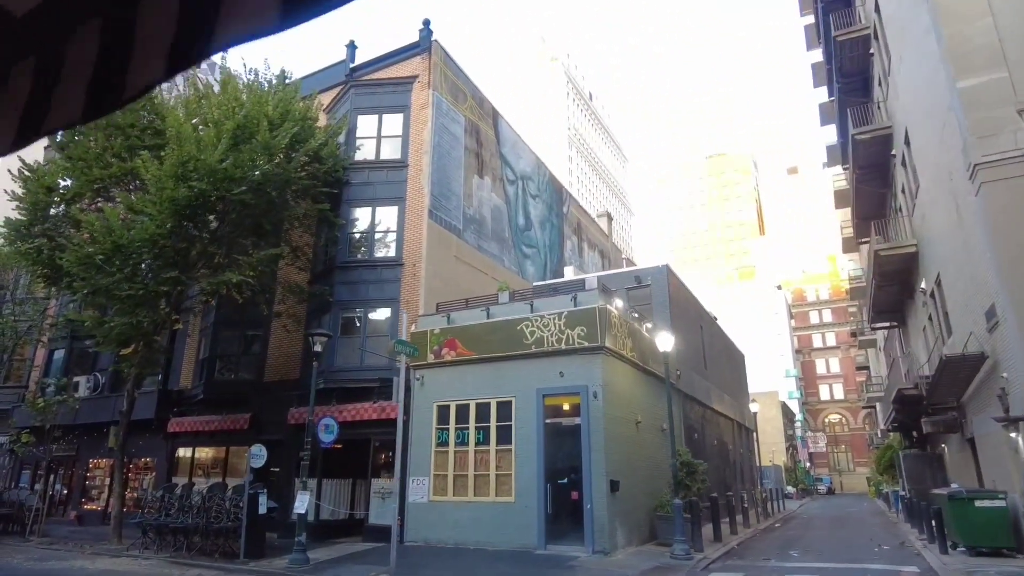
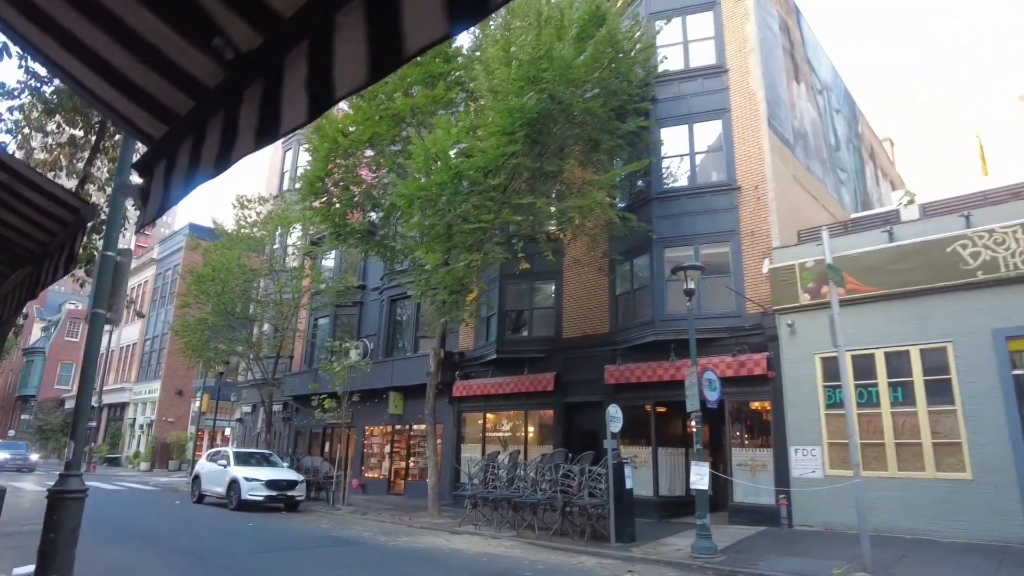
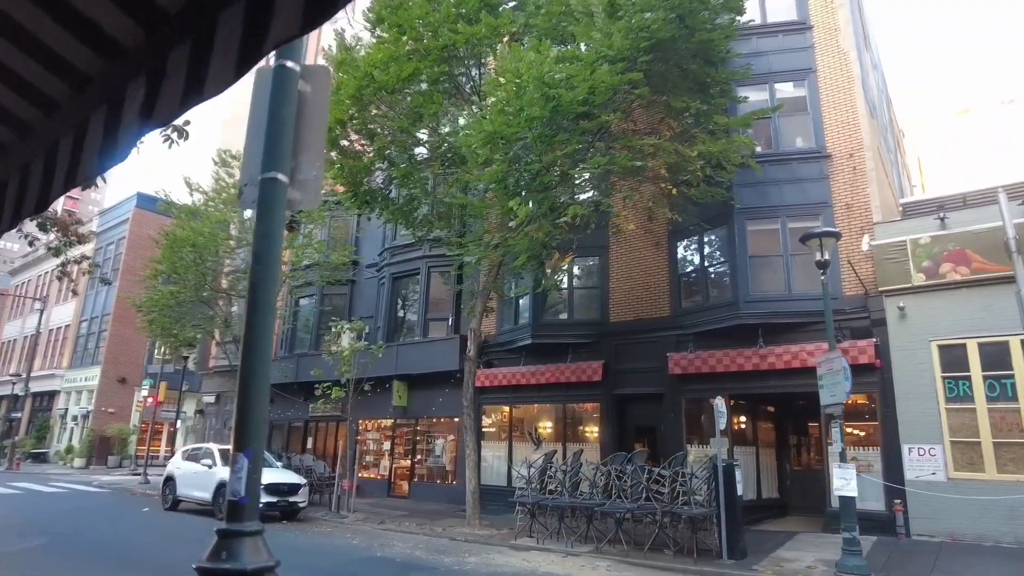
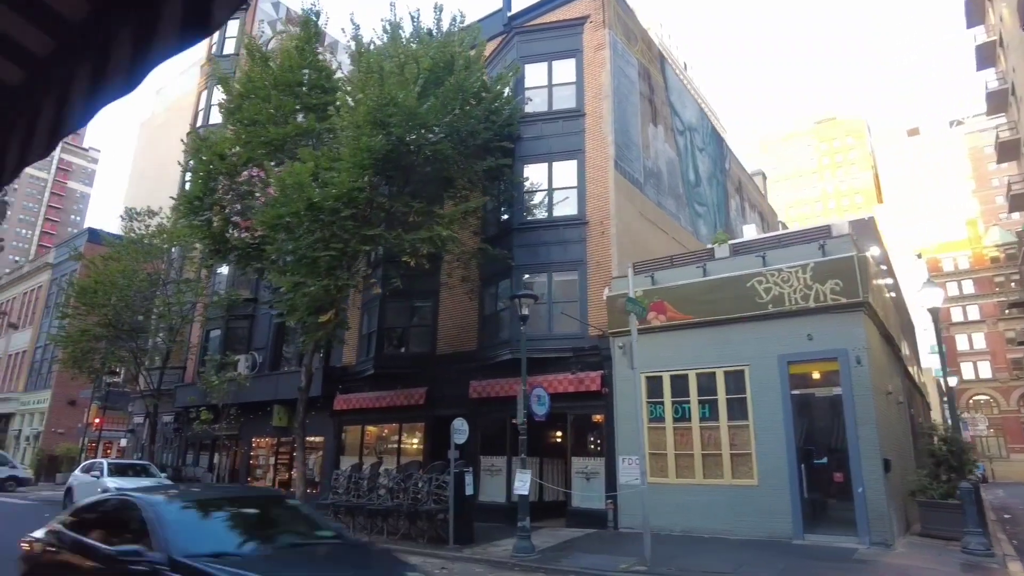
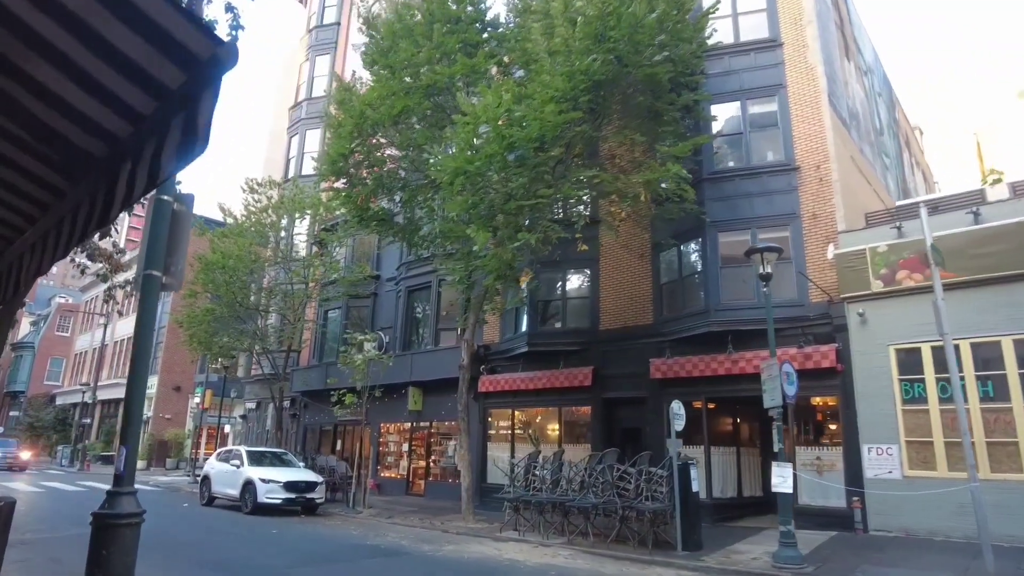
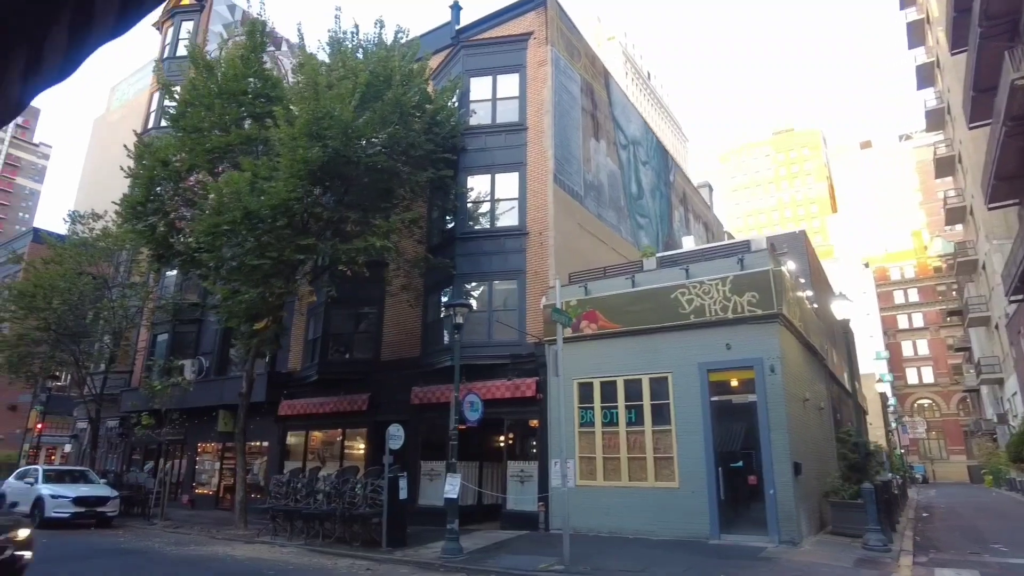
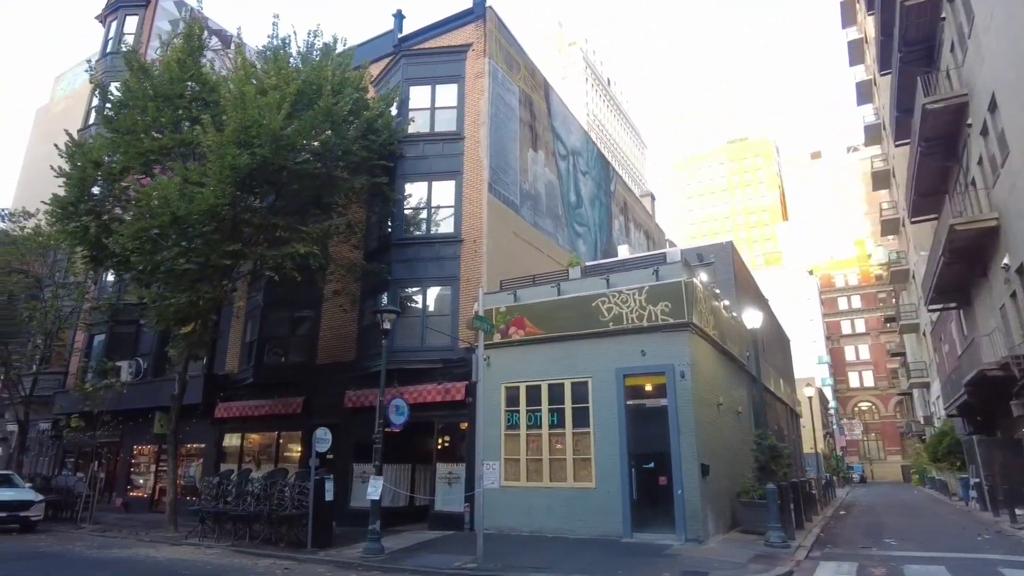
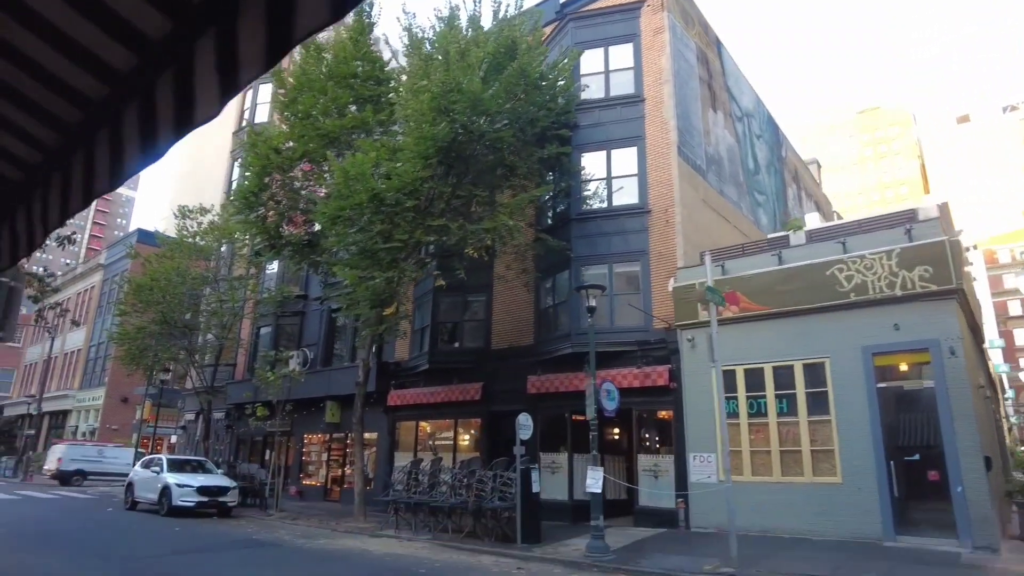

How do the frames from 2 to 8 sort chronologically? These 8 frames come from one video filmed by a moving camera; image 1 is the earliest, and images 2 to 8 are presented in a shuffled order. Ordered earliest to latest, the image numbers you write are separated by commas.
7, 6, 4, 8, 2, 5, 3
